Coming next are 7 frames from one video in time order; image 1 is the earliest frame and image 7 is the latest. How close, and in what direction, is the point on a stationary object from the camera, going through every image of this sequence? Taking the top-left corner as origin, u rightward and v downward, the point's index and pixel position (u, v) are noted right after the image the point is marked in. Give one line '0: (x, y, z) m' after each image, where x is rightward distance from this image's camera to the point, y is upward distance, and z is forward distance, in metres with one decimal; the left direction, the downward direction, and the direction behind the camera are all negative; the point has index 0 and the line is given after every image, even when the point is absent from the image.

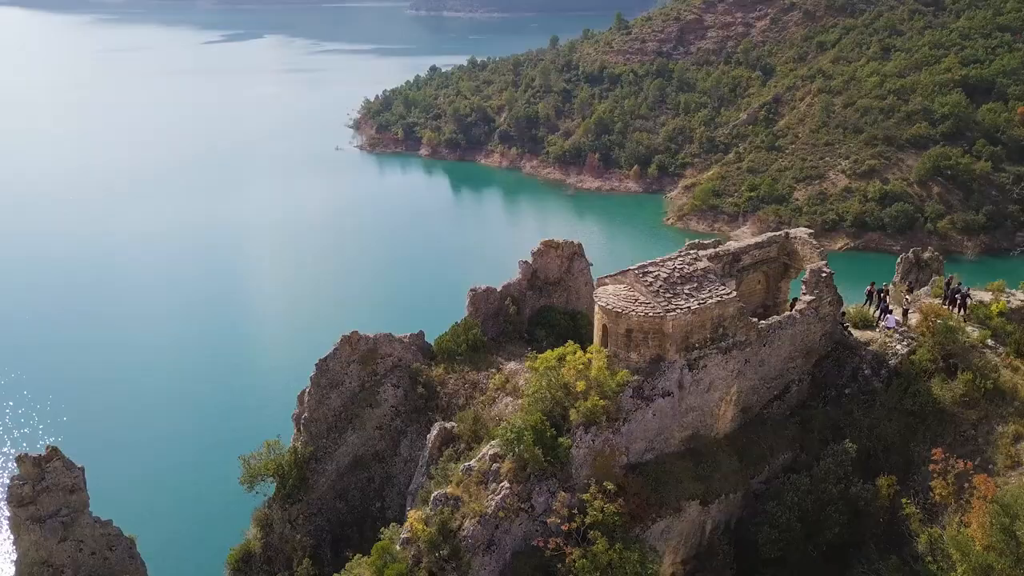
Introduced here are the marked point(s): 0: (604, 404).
0: (+1.1, -1.4, +9.3) m
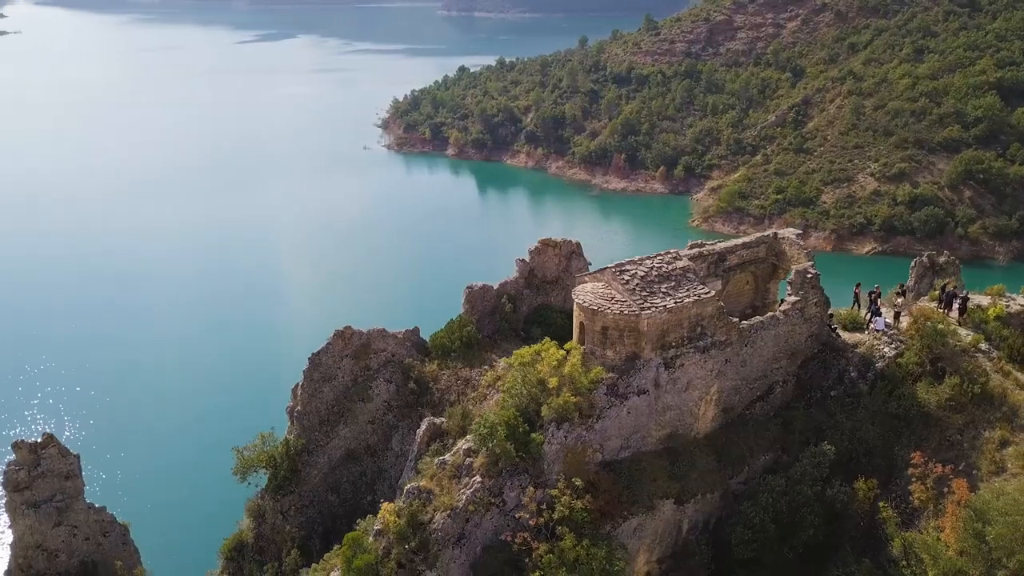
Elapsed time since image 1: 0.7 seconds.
0: (+0.8, -1.4, +9.3) m
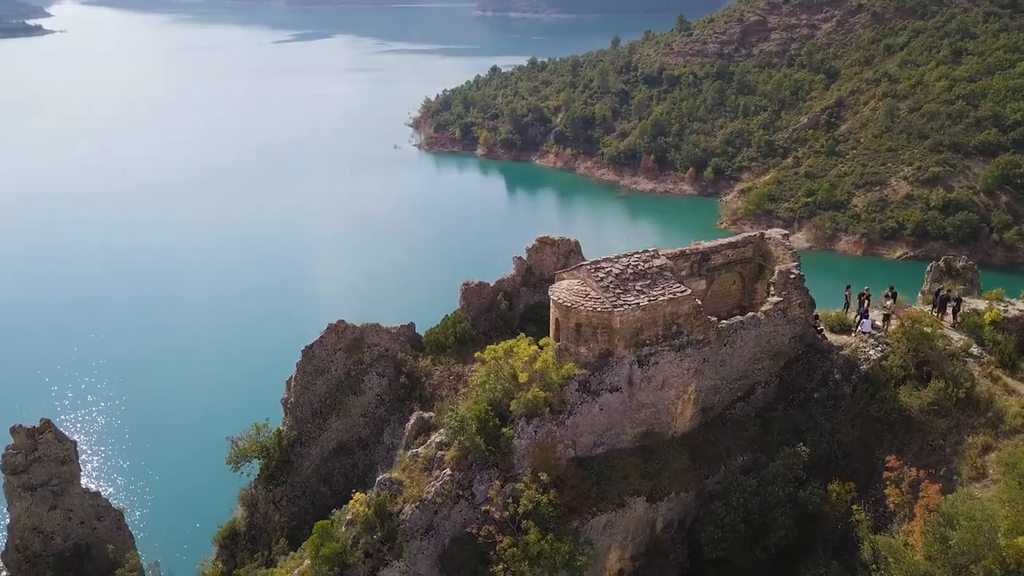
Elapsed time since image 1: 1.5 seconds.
0: (+0.4, -1.3, +9.4) m
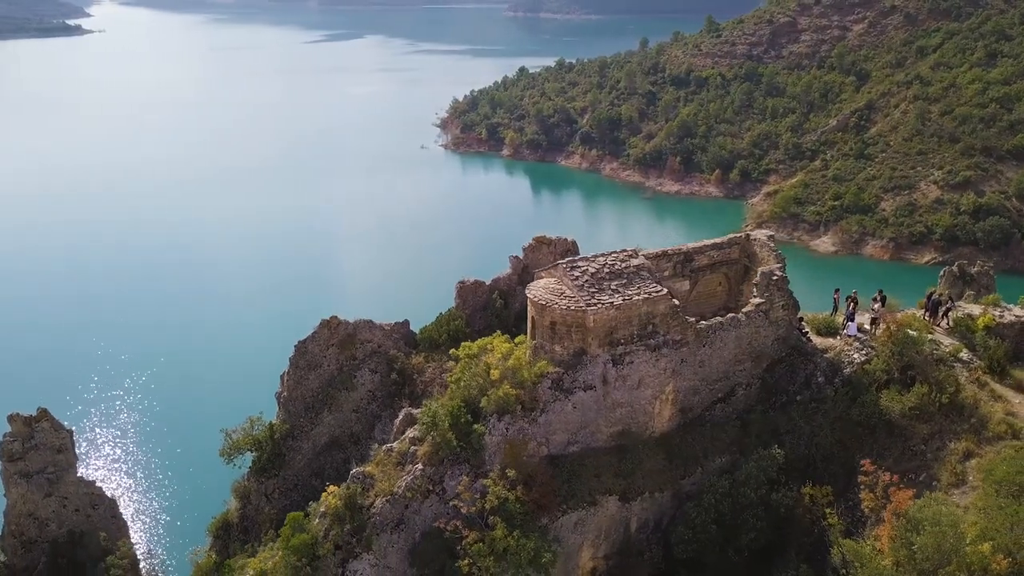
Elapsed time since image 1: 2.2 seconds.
0: (+0.1, -1.3, +9.4) m
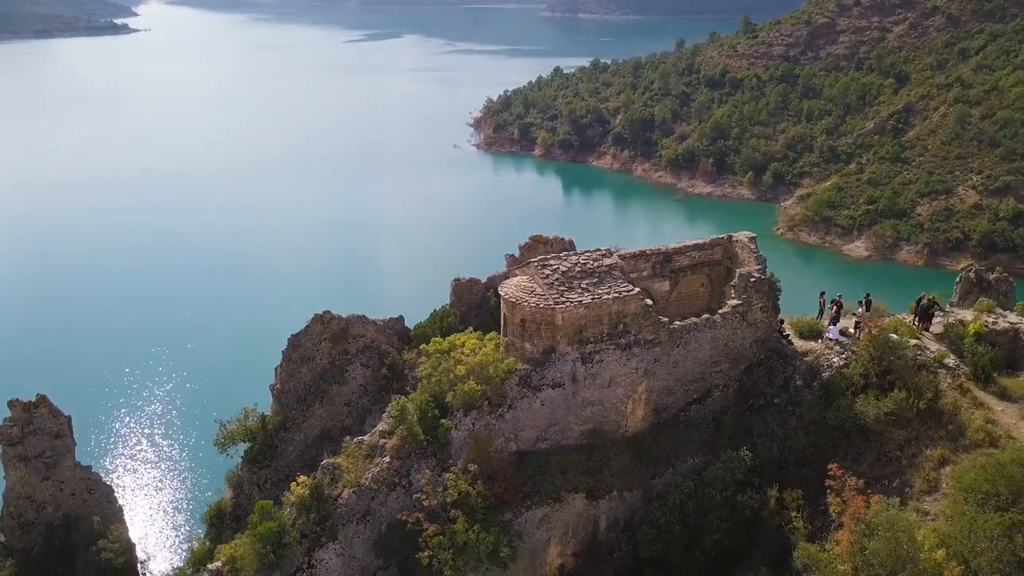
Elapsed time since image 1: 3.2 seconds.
0: (-0.3, -1.3, +9.5) m
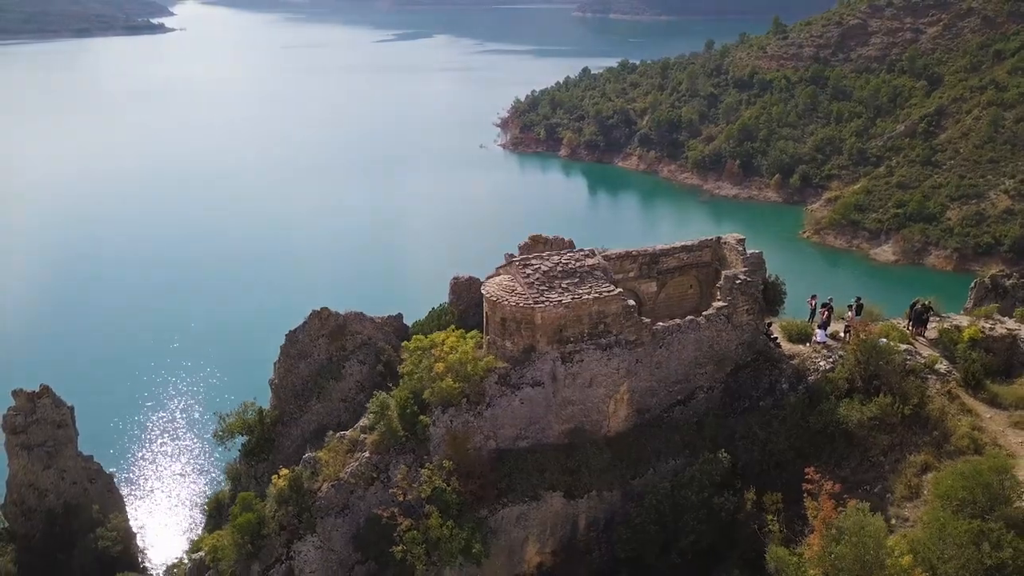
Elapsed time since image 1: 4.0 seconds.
0: (-0.6, -1.2, +9.6) m
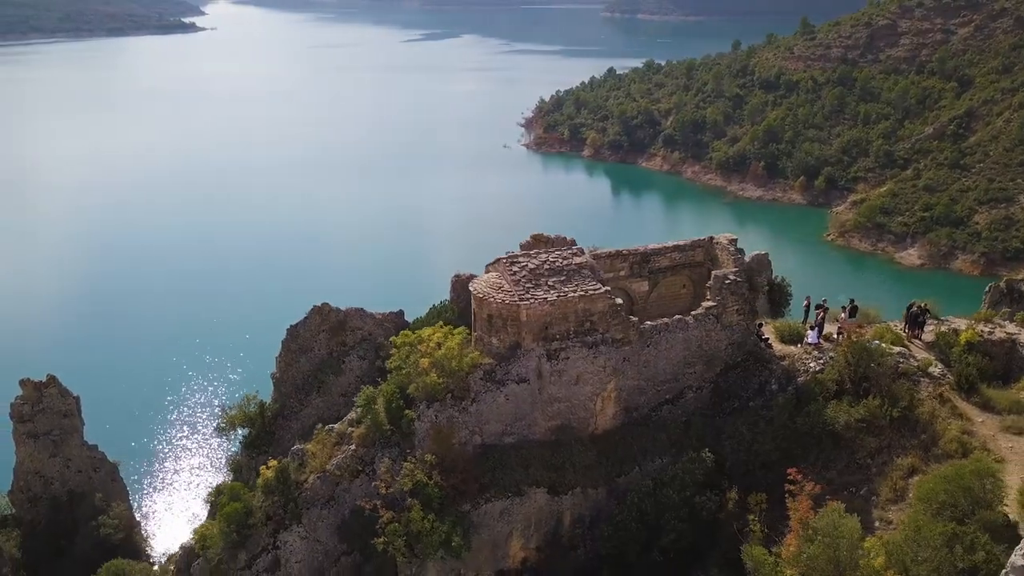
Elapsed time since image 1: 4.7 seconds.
0: (-0.8, -1.2, +9.7) m
